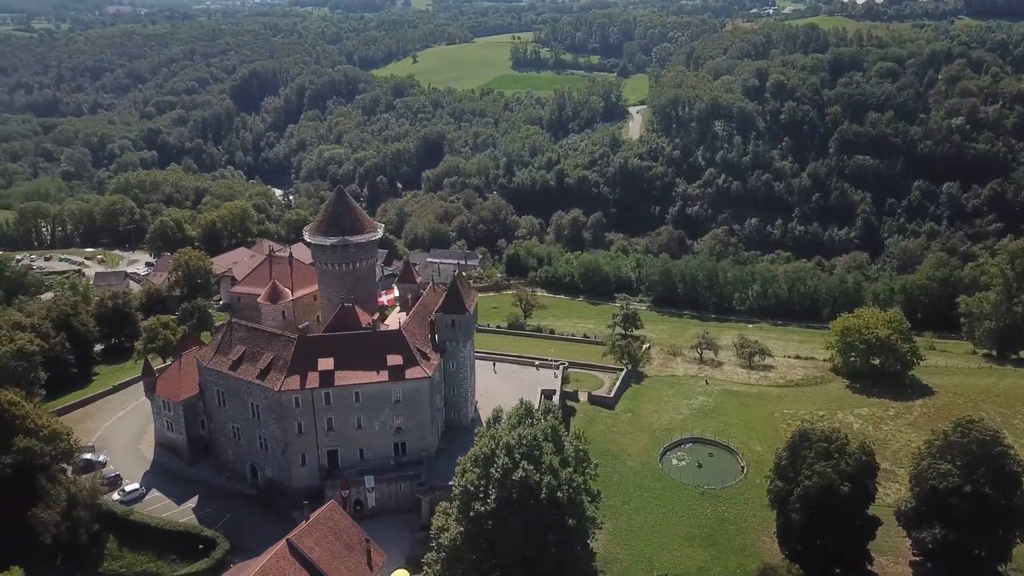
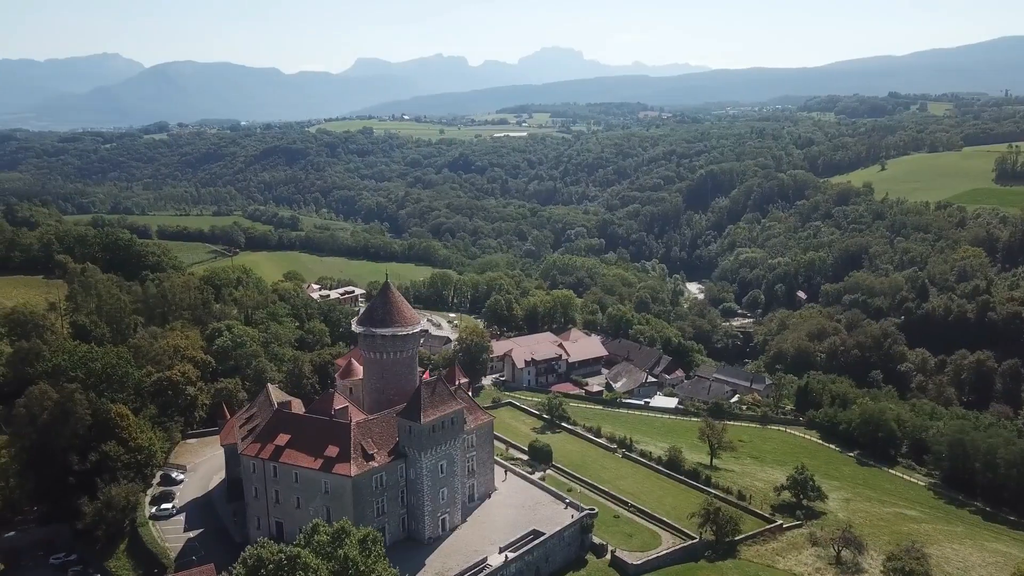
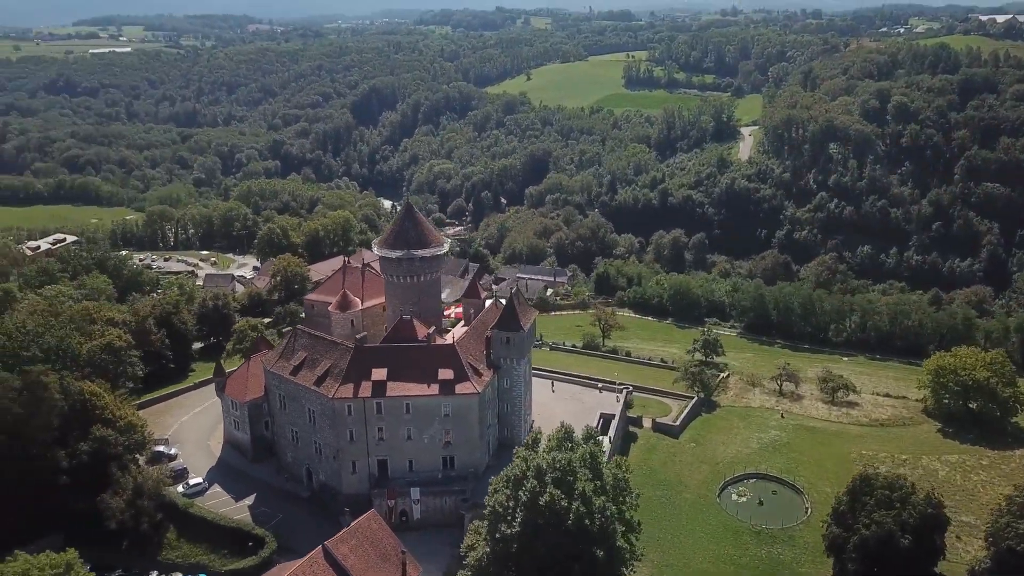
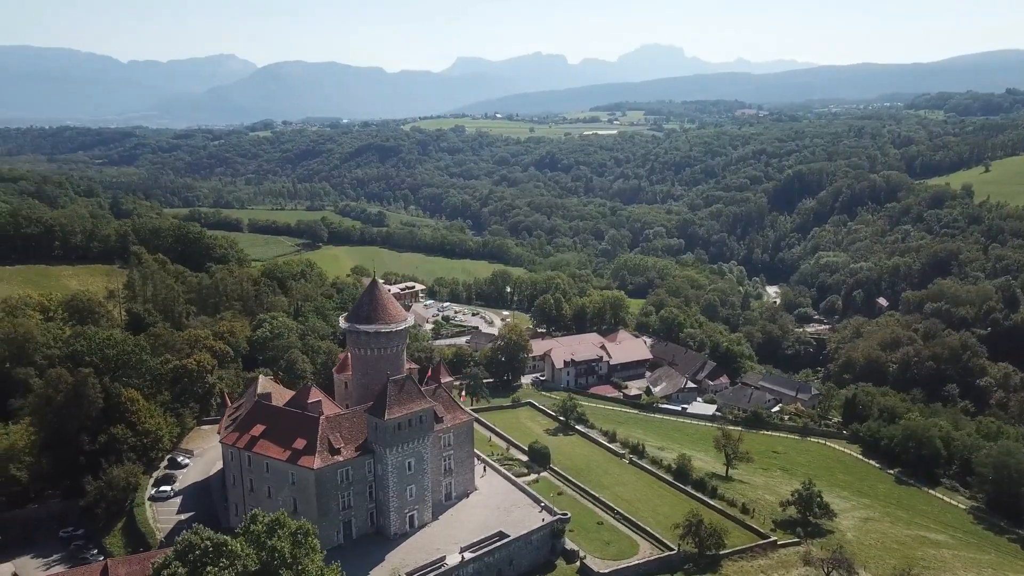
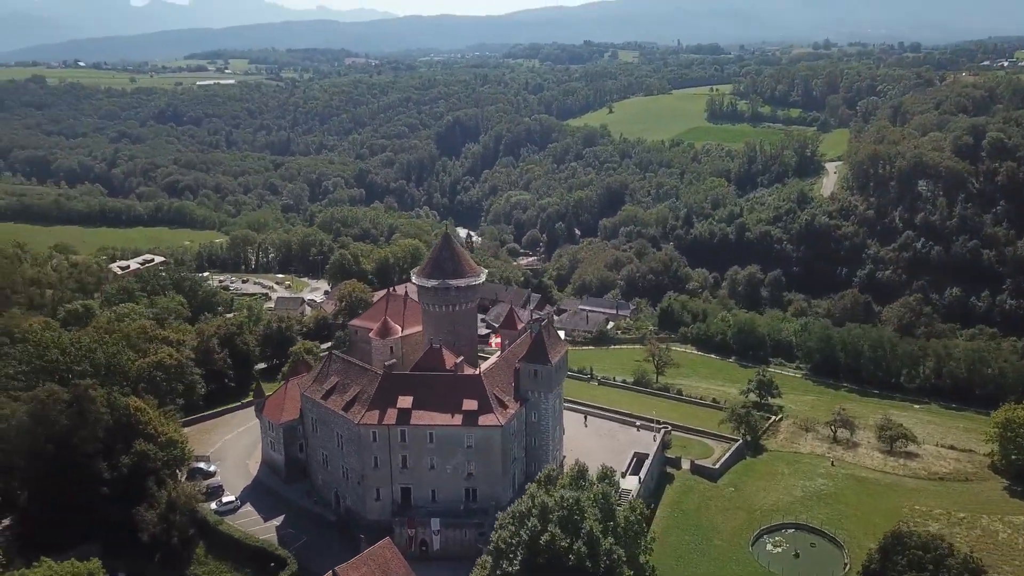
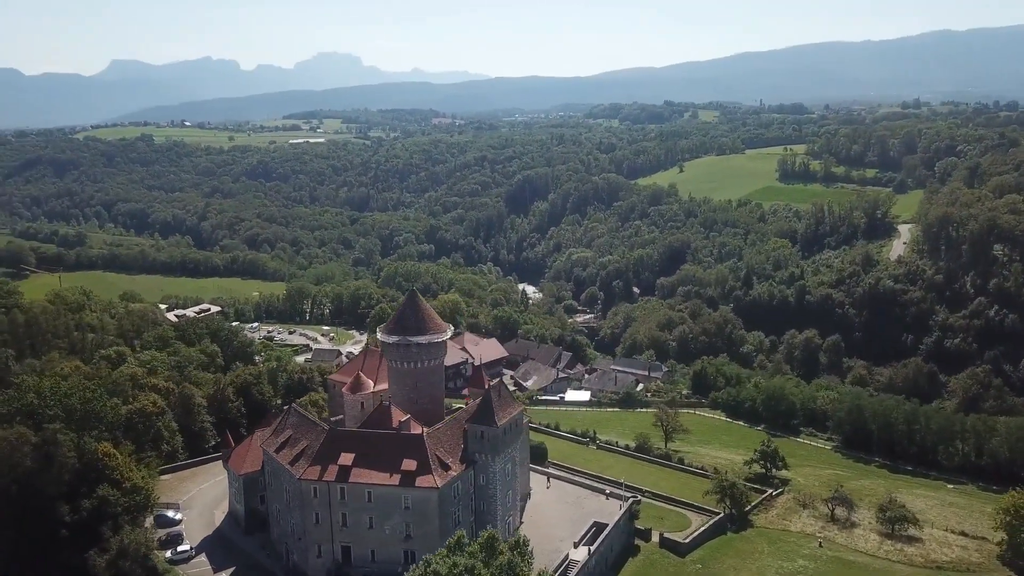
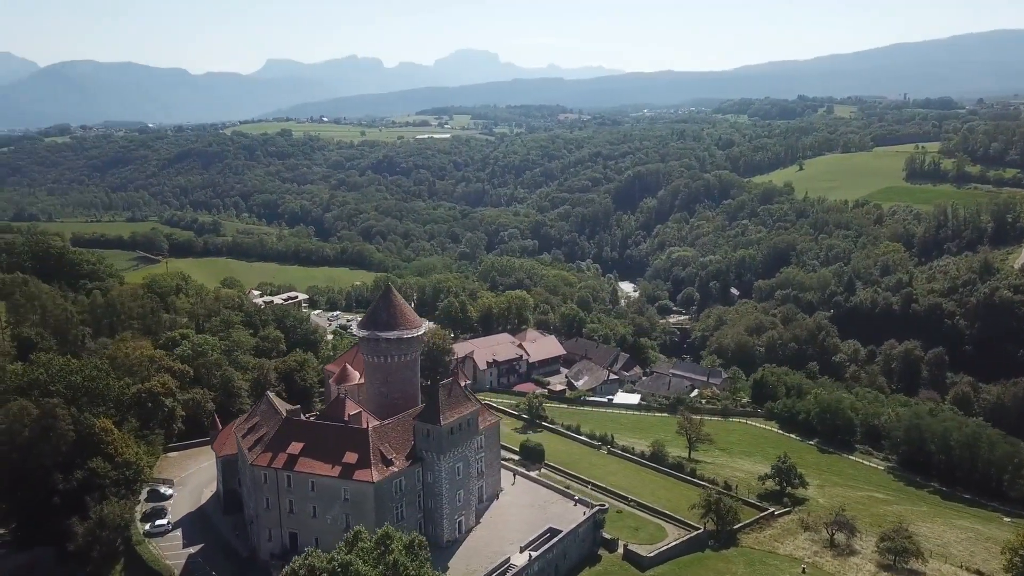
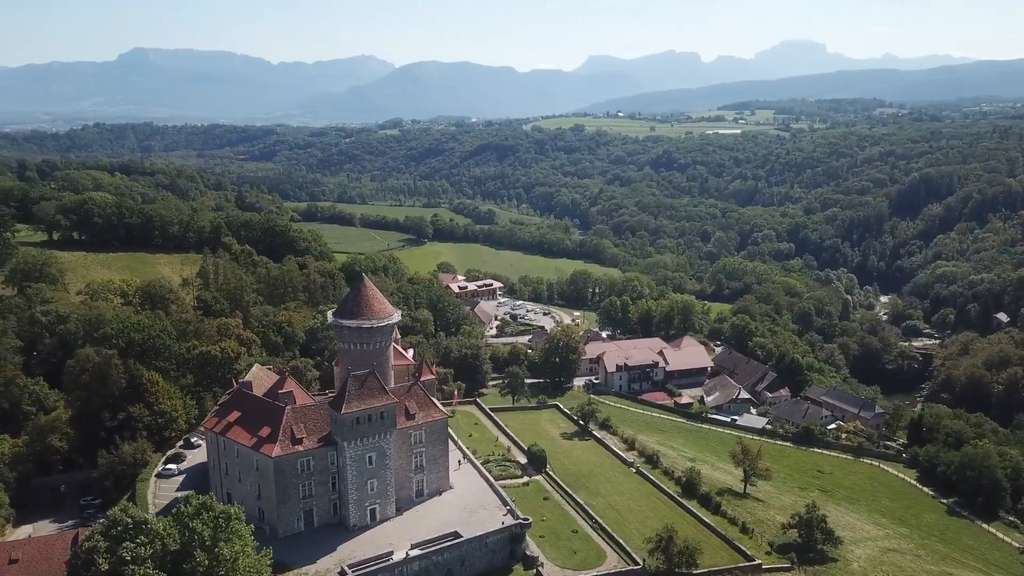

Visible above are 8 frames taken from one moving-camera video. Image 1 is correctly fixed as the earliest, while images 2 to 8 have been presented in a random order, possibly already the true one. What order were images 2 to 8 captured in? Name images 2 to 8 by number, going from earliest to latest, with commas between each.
3, 5, 6, 7, 2, 4, 8
